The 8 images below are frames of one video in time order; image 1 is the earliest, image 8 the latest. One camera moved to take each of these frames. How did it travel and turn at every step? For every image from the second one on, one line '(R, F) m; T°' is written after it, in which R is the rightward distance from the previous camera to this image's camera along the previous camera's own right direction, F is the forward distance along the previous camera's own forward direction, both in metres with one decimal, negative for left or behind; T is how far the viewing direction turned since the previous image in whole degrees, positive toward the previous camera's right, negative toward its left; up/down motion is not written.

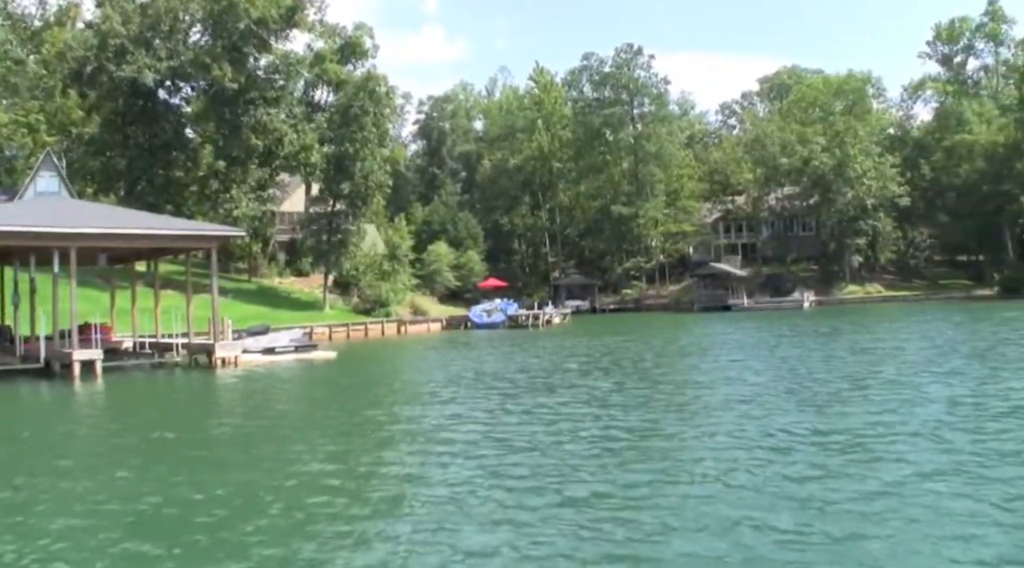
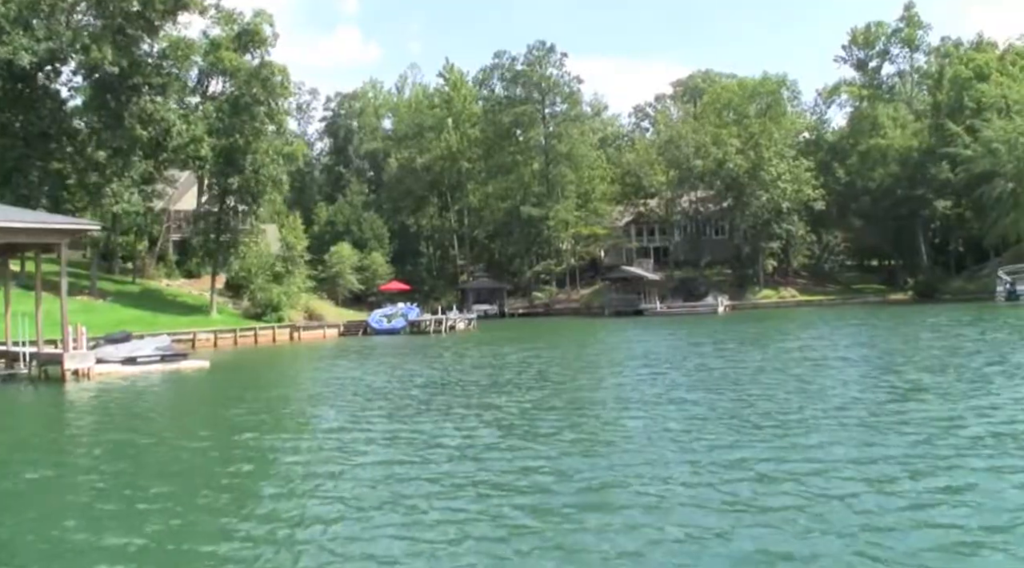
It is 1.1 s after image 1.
(+0.5, +3.0) m; +5°
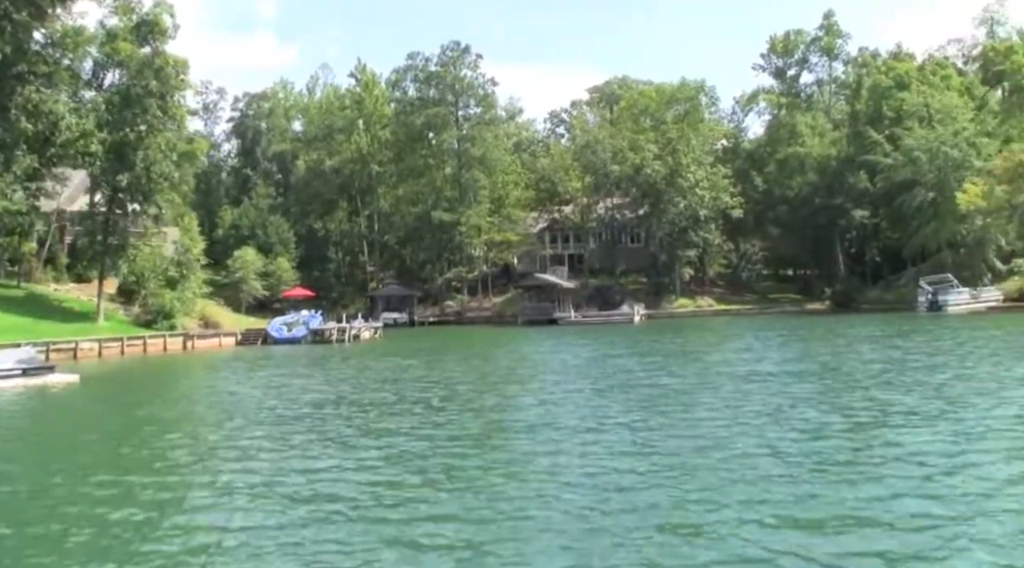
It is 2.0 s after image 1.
(+0.2, +2.2) m; +5°
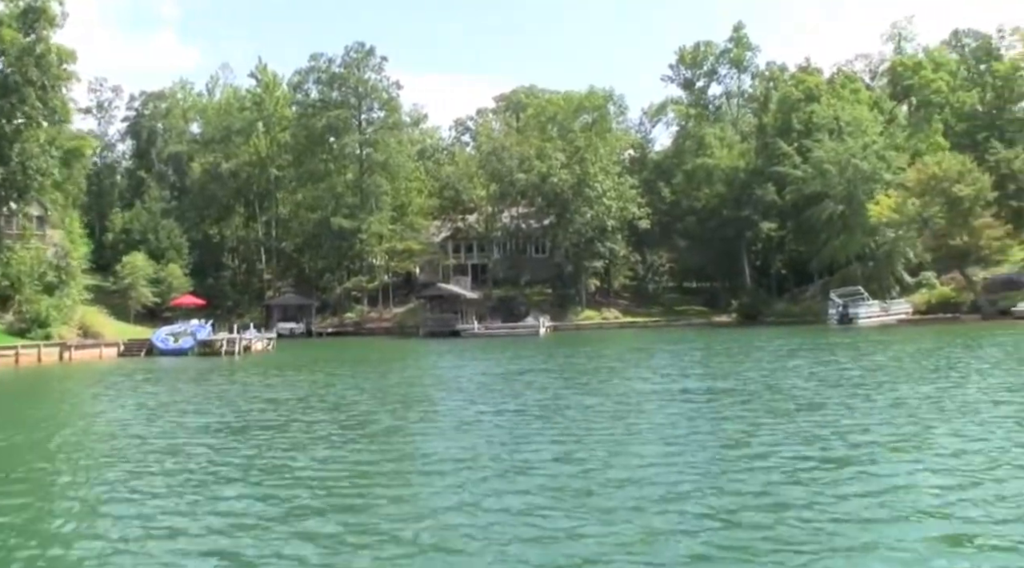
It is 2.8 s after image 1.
(+0.2, +1.6) m; +5°
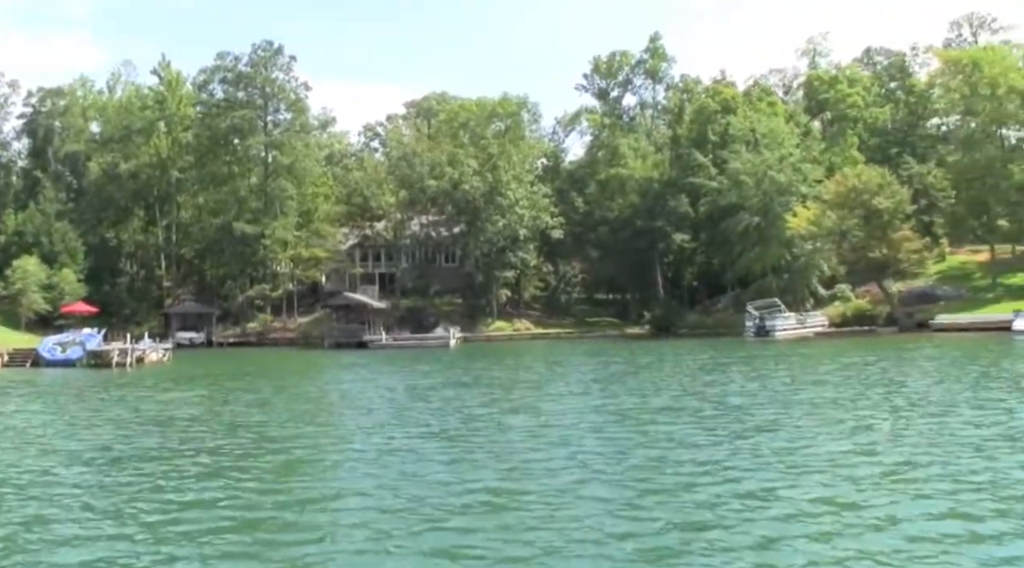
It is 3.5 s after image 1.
(+0.1, +1.1) m; +5°
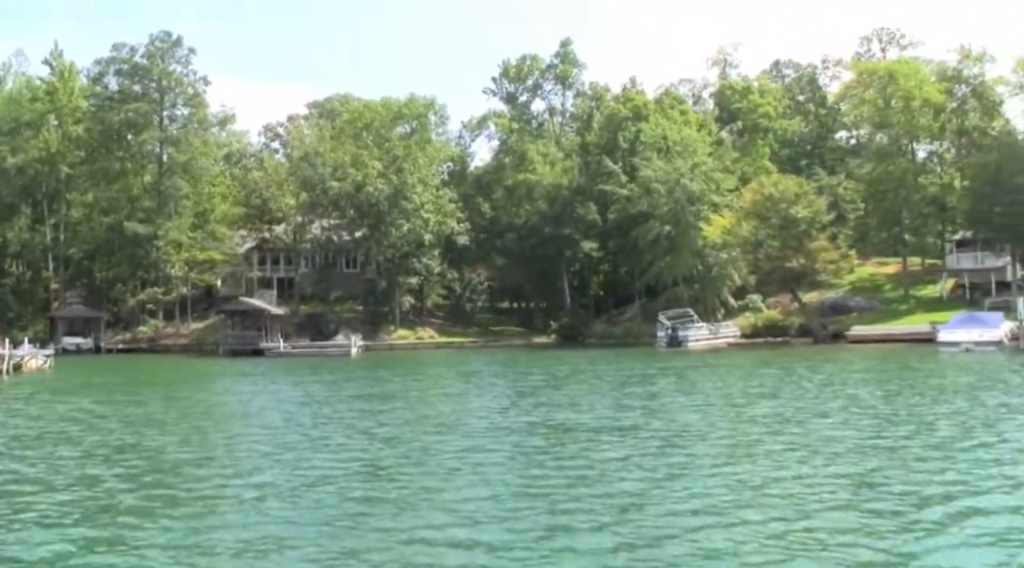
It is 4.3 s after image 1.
(0.0, +0.9) m; +5°
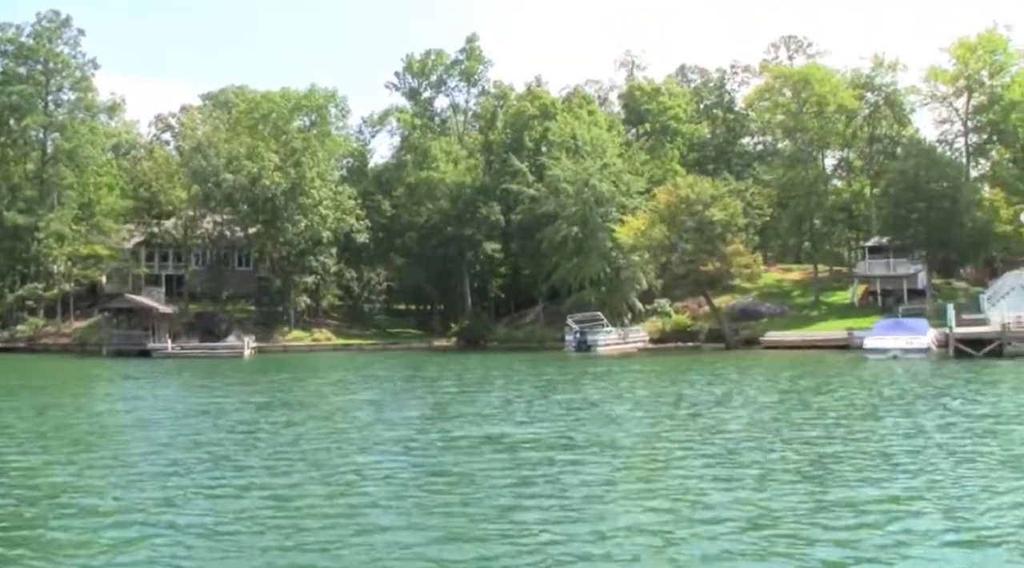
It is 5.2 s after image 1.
(0.0, +0.9) m; +6°
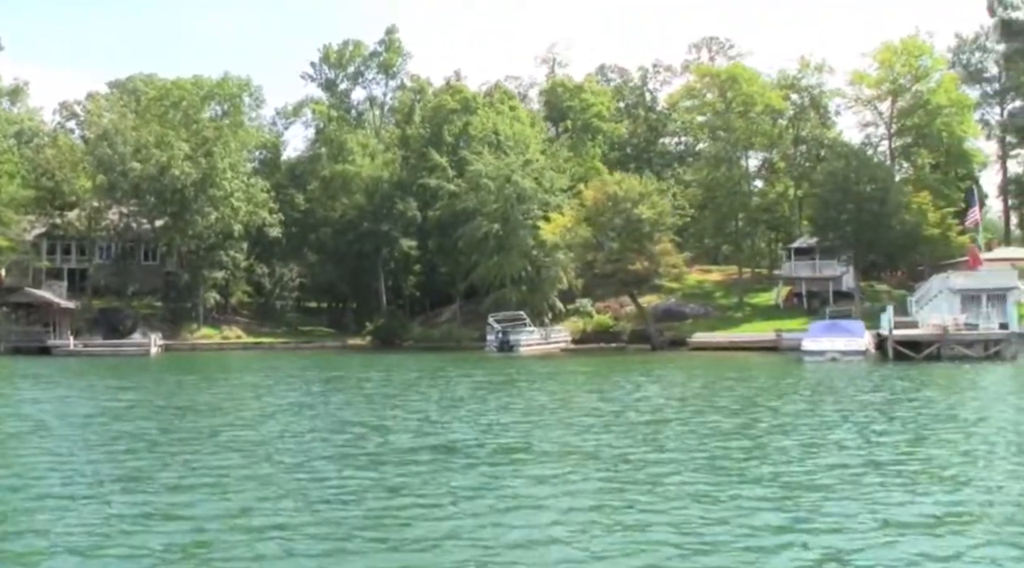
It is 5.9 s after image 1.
(-0.1, +0.5) m; +5°
